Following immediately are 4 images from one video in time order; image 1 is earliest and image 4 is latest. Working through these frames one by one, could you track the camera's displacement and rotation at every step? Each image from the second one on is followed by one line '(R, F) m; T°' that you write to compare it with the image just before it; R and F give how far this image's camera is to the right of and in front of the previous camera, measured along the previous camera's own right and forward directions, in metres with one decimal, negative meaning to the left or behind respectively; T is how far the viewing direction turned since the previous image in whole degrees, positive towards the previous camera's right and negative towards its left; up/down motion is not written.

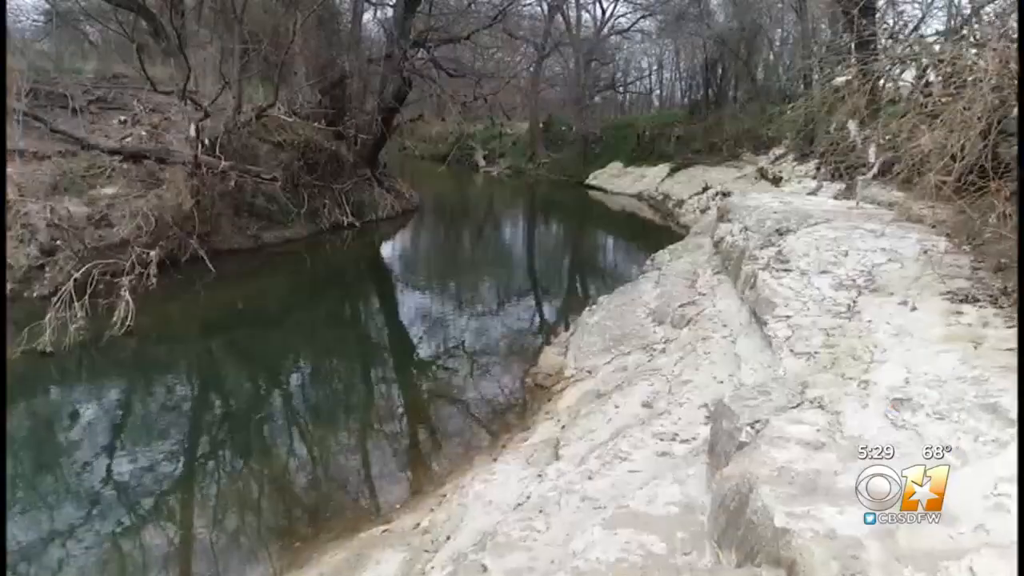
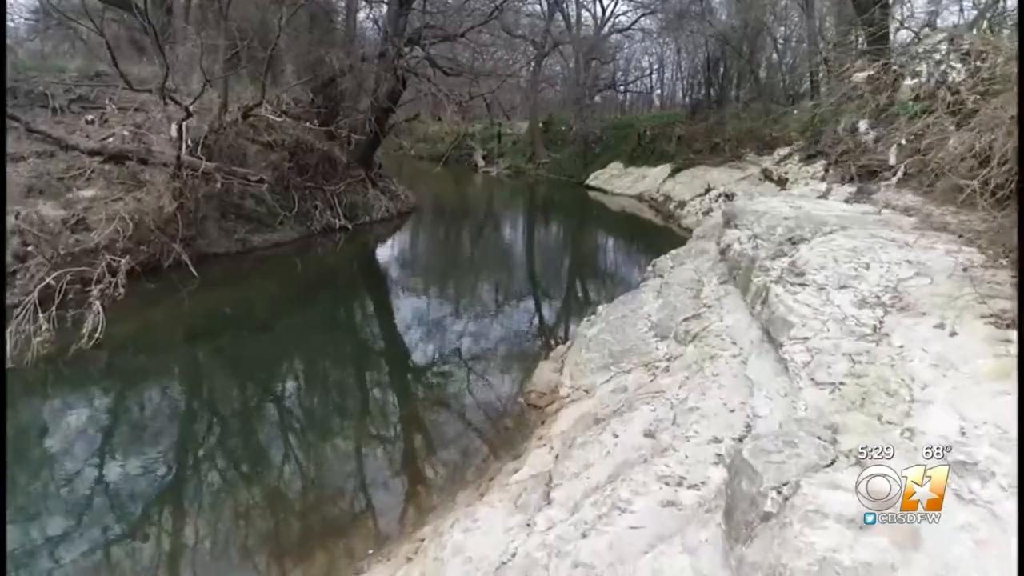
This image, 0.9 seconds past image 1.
(+0.1, +0.4) m; 0°
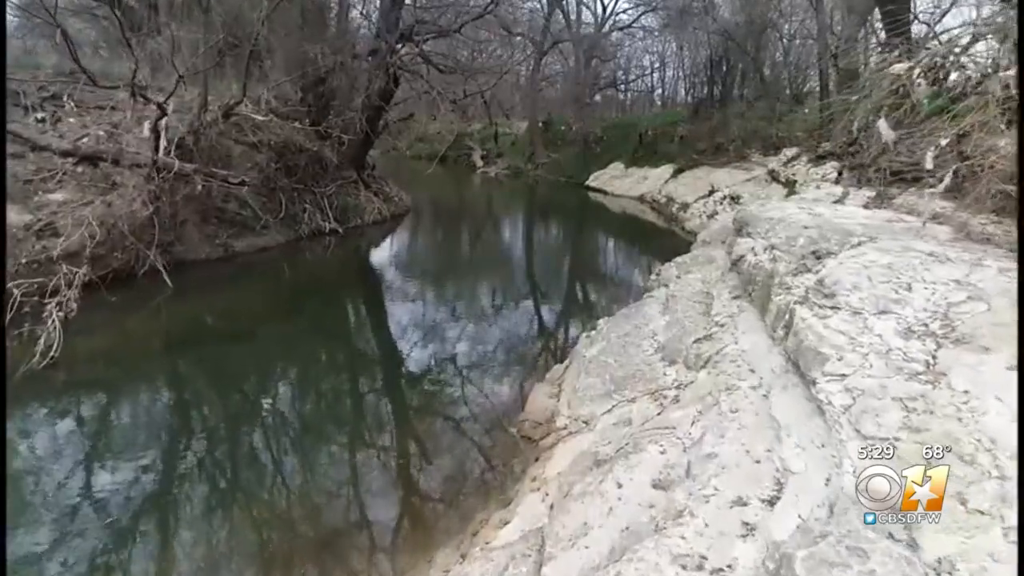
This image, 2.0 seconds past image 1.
(+0.1, +0.6) m; 0°
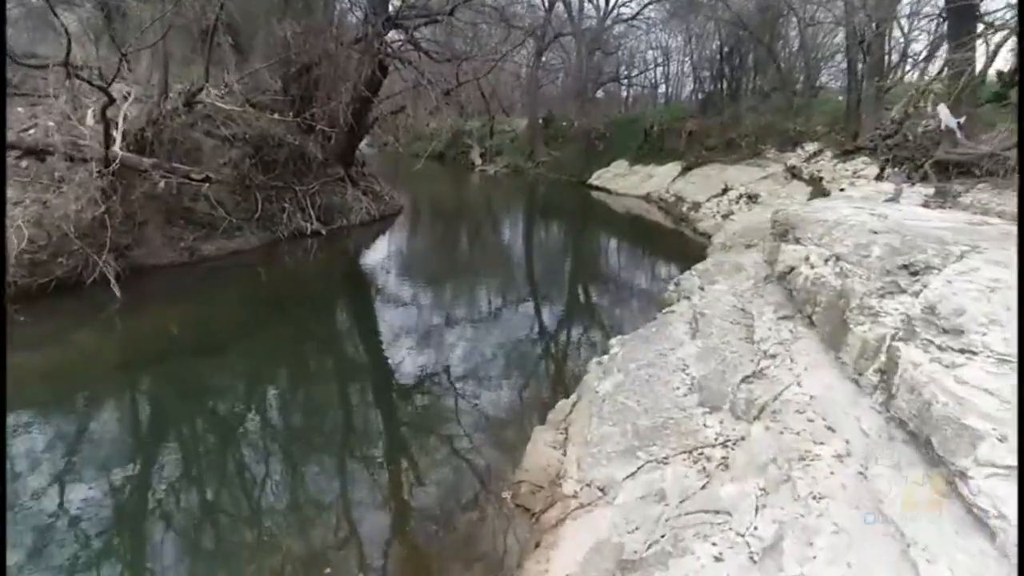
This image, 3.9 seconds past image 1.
(0.0, +1.1) m; 0°
